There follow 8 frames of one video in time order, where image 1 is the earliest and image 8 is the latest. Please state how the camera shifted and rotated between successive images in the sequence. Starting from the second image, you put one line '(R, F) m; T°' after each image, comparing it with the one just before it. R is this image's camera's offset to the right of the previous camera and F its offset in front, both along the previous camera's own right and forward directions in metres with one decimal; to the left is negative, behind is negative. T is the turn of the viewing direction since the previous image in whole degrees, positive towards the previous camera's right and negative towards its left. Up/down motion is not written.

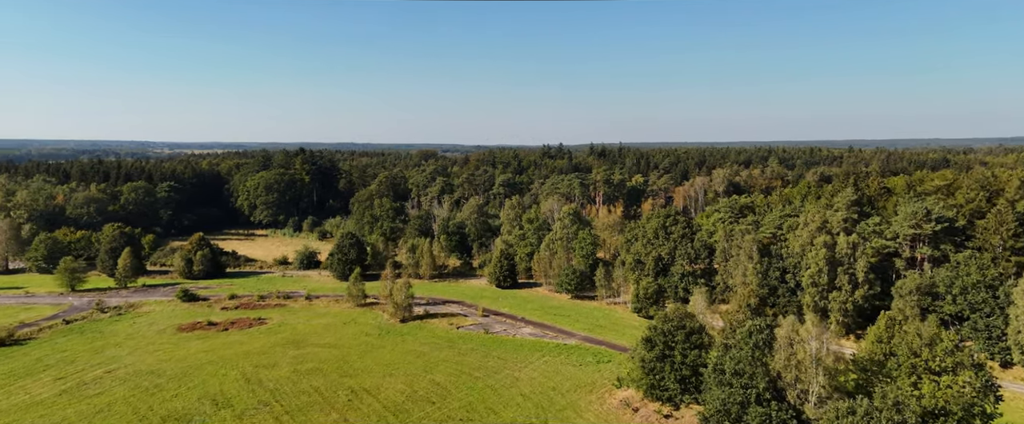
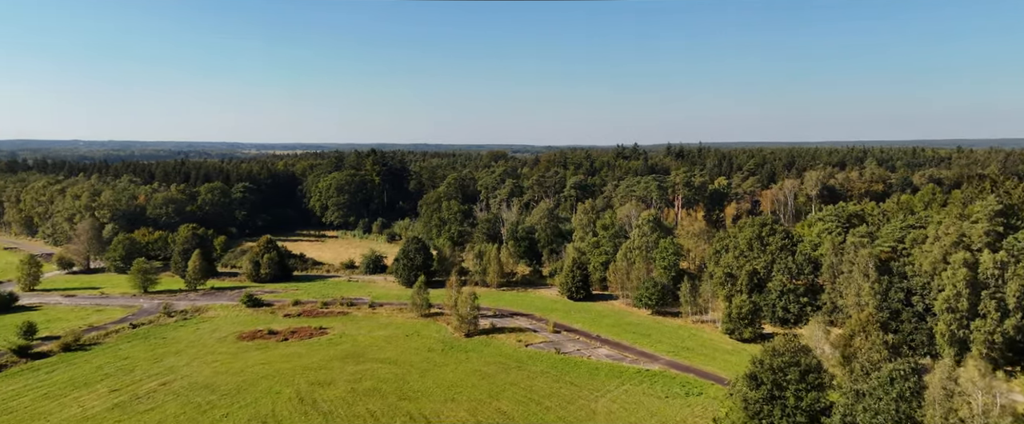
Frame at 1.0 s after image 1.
(-0.4, +4.2) m; -6°
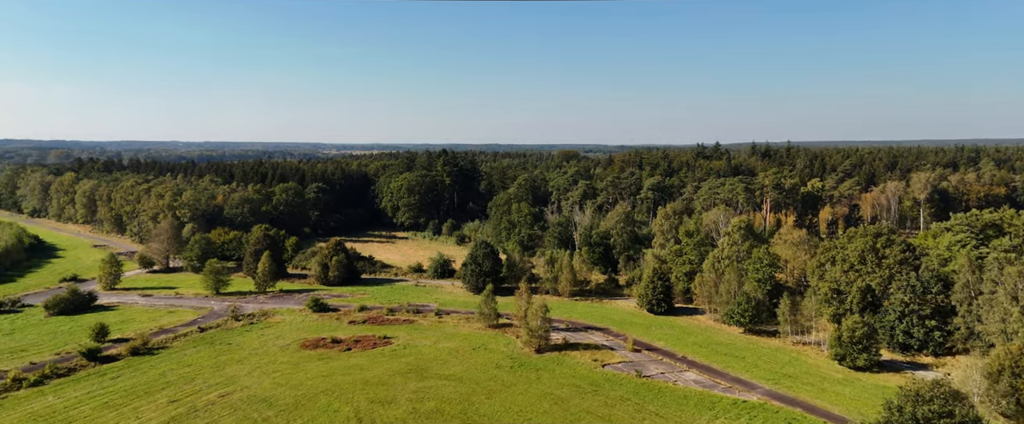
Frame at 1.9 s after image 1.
(-0.4, +3.7) m; -6°
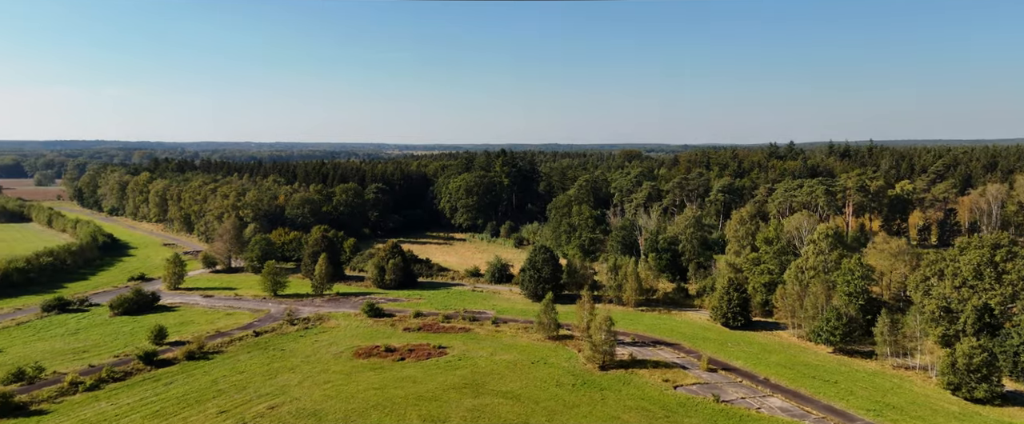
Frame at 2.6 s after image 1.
(-0.3, +2.9) m; -5°
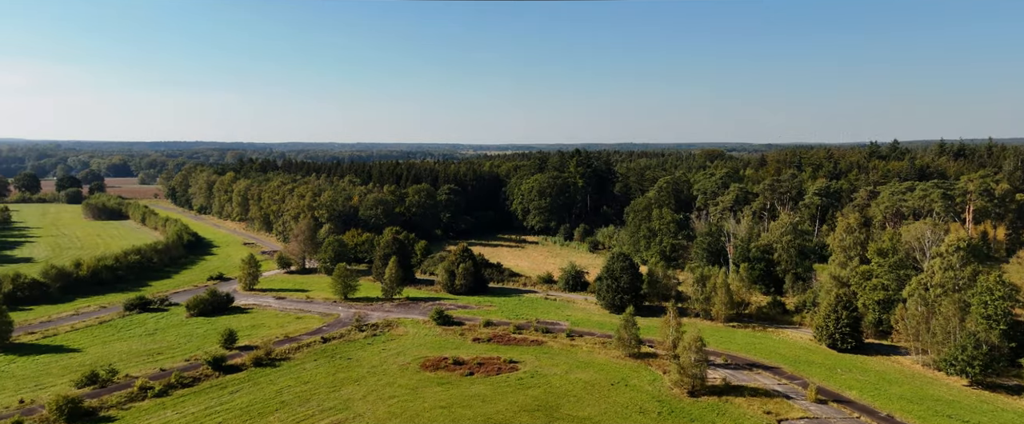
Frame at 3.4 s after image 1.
(-0.4, +3.4) m; -6°
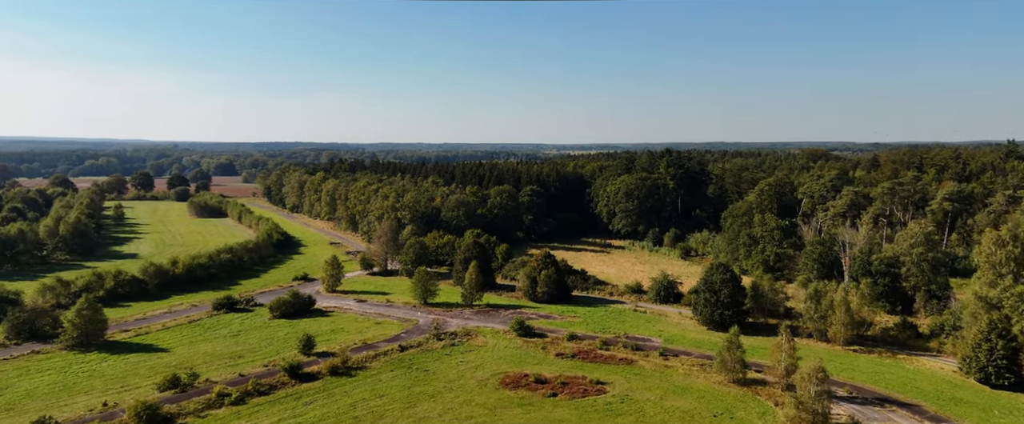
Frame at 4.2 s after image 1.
(-0.4, +3.5) m; -7°
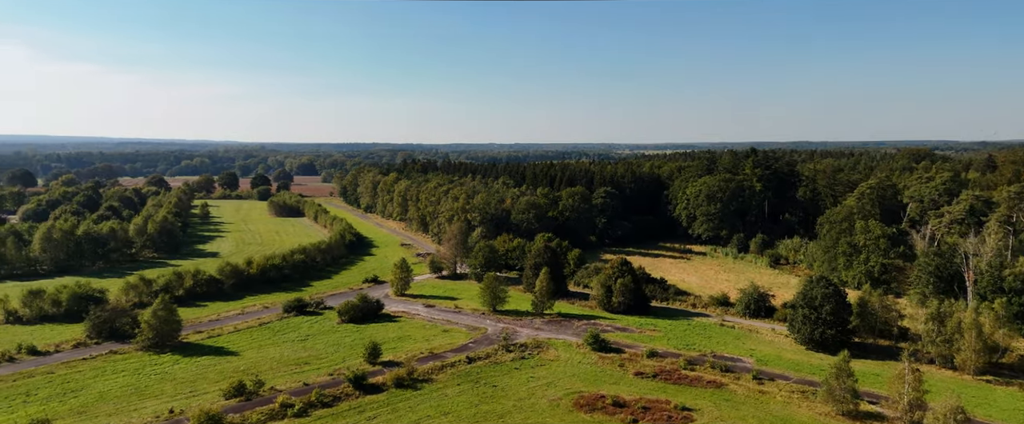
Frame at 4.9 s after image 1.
(-0.4, +3.2) m; -6°
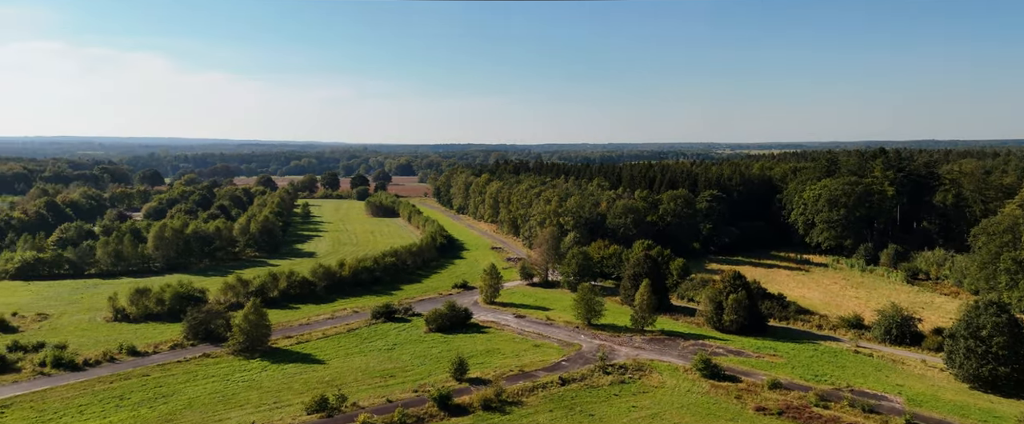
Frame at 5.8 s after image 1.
(-0.5, +4.3) m; -8°
